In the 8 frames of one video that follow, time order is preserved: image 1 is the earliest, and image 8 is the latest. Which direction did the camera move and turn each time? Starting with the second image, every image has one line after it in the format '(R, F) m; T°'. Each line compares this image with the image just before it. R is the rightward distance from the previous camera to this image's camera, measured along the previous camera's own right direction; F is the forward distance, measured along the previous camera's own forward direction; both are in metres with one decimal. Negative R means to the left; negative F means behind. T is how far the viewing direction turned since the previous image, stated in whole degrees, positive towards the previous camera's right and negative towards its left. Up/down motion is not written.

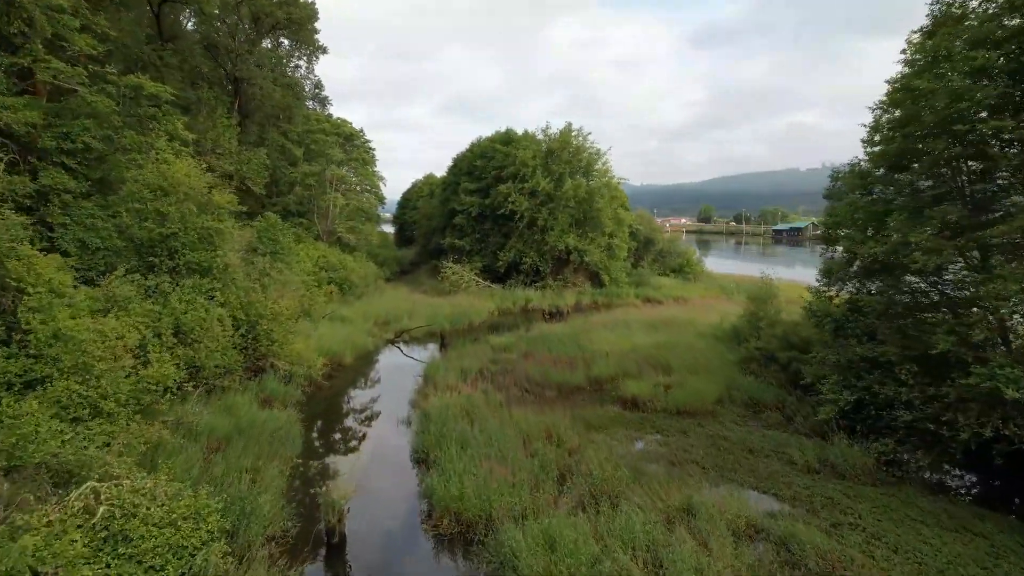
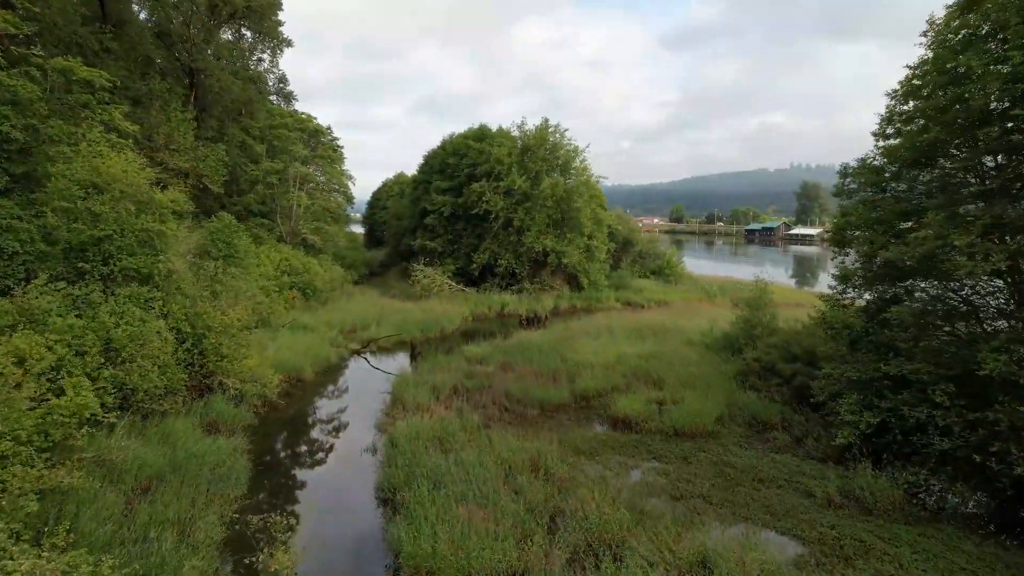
(-0.1, +1.2) m; +2°
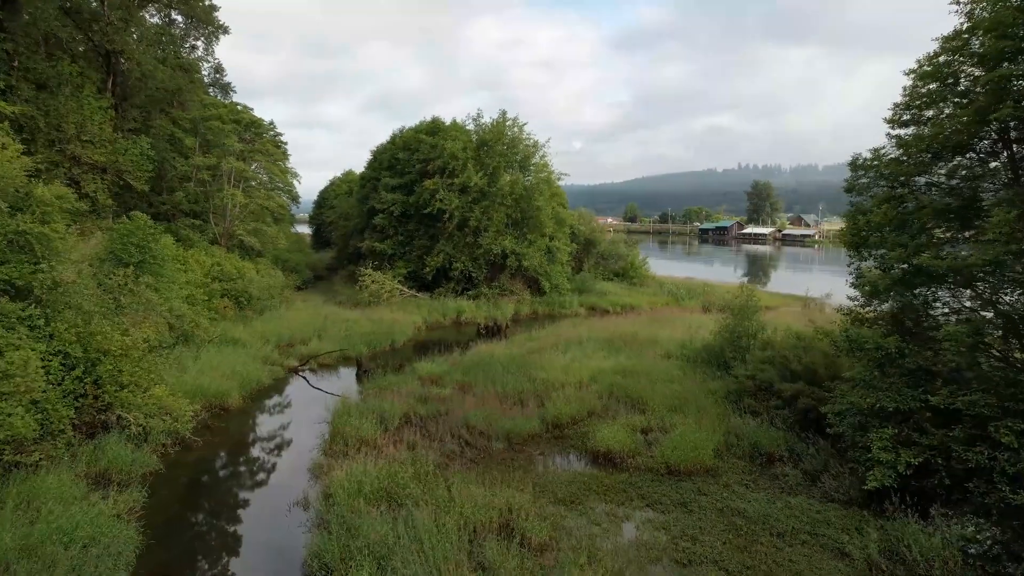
(-0.1, +1.6) m; +4°
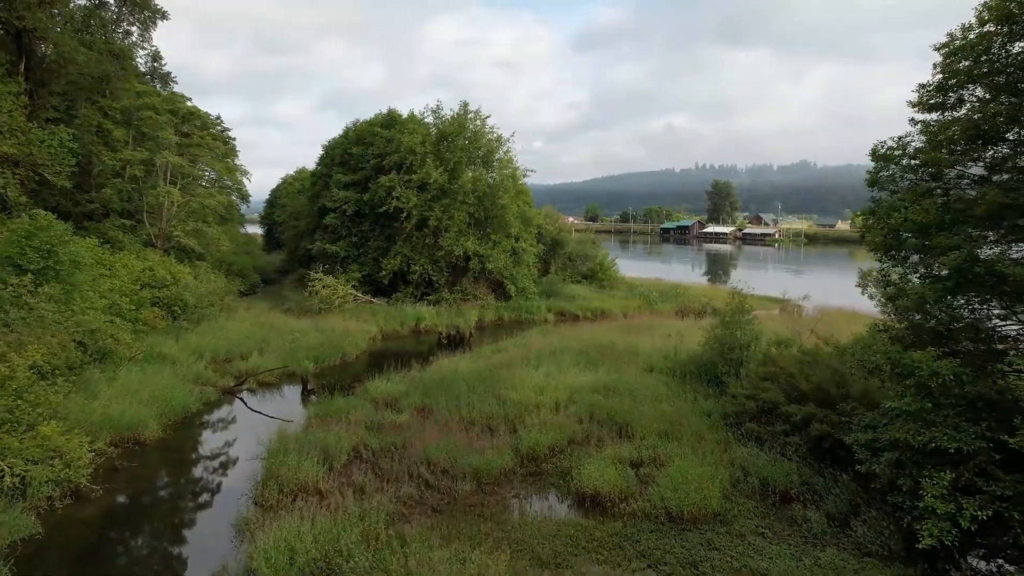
(-0.1, +1.5) m; +3°
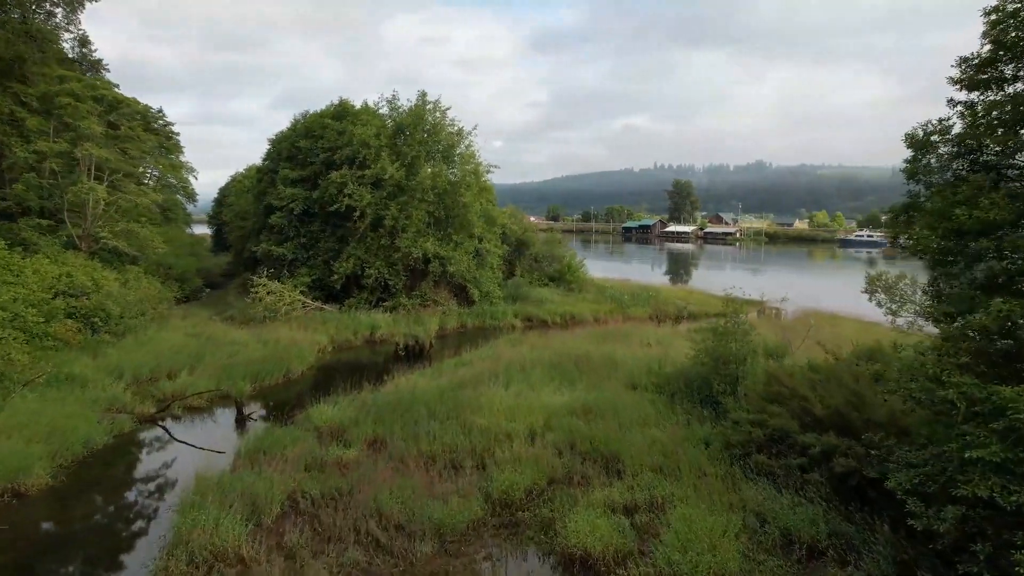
(-0.1, +1.4) m; +3°
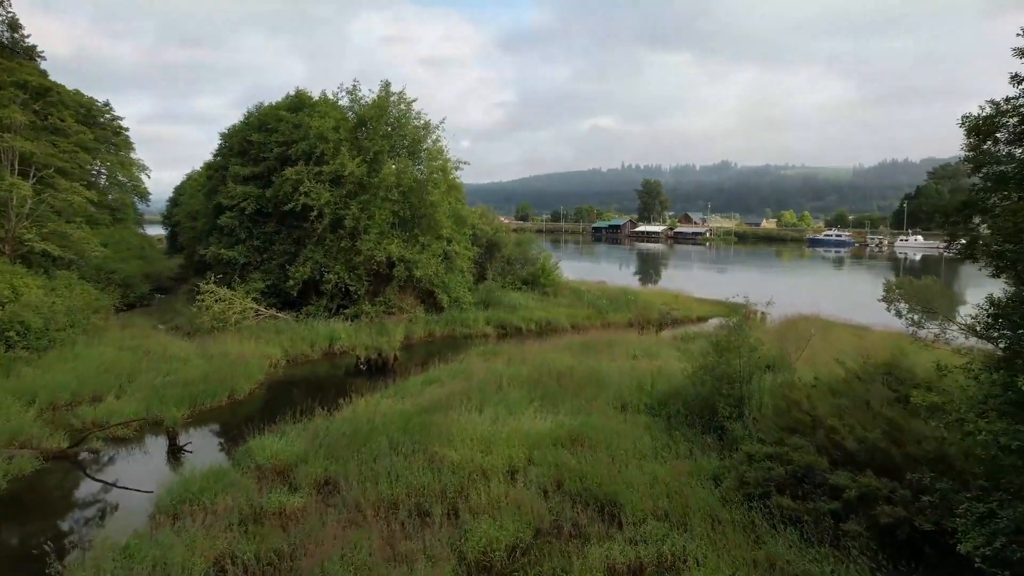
(-0.1, +1.3) m; +3°
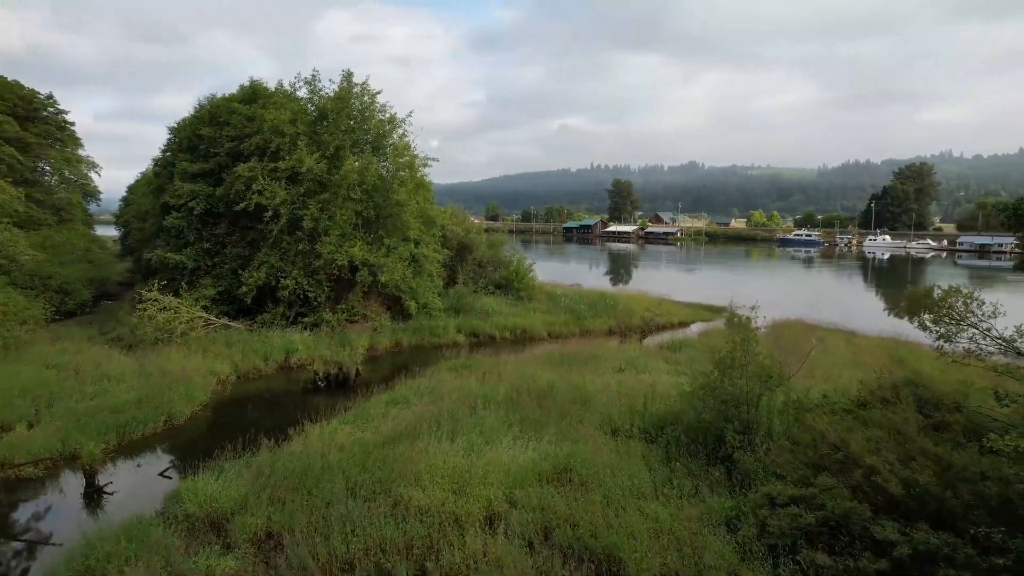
(-0.1, +1.2) m; +3°
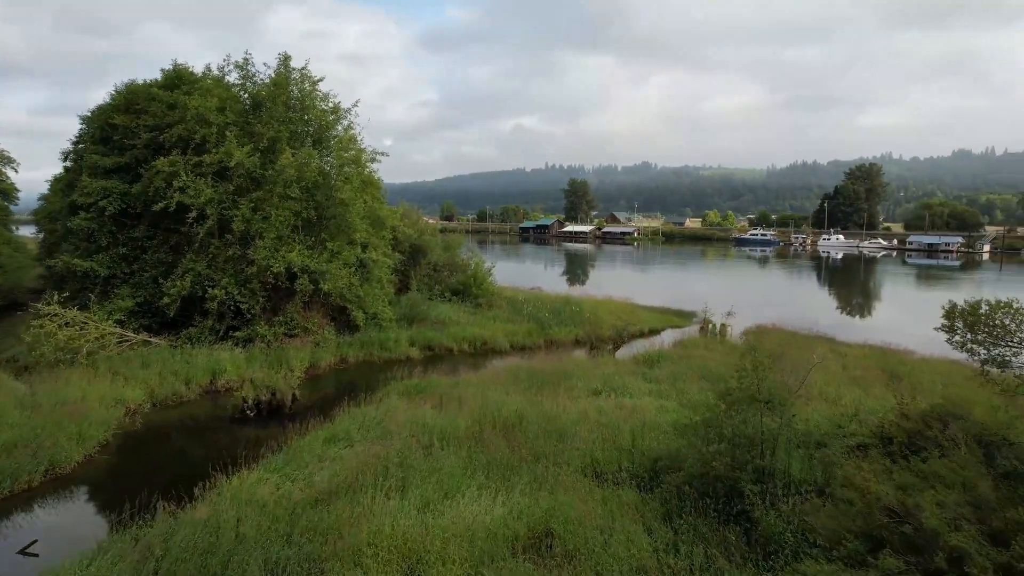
(-0.1, +1.5) m; +4°
